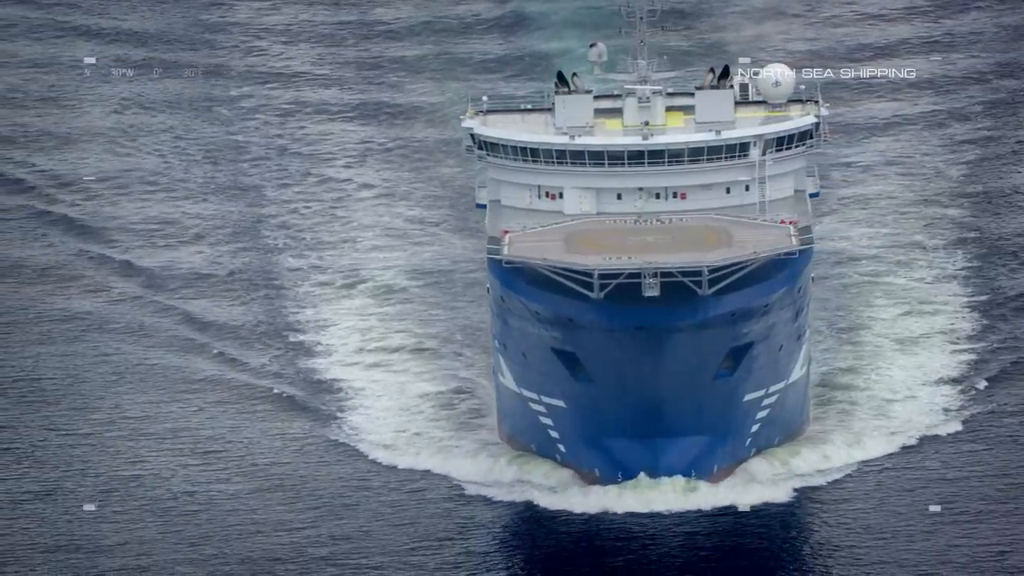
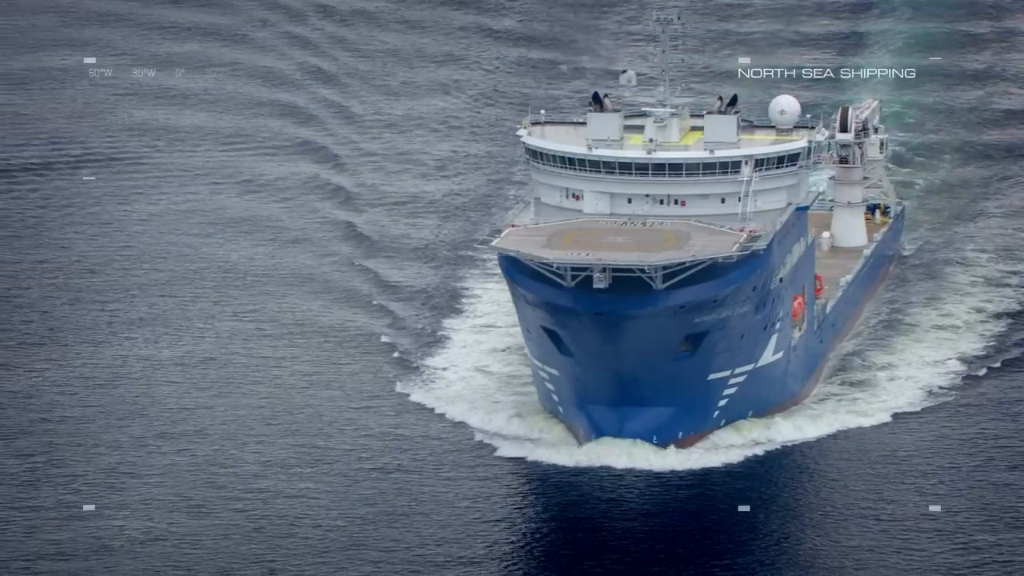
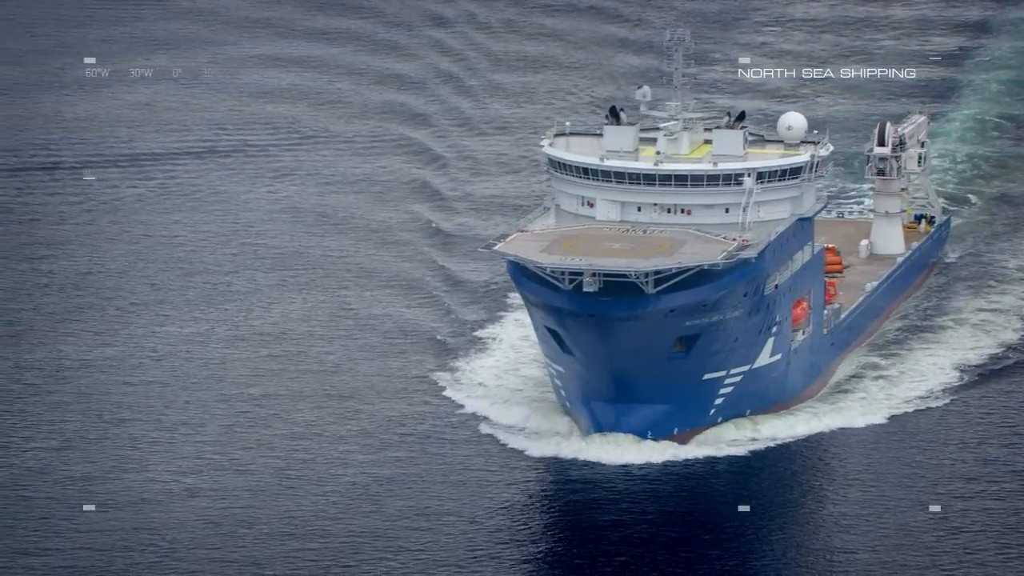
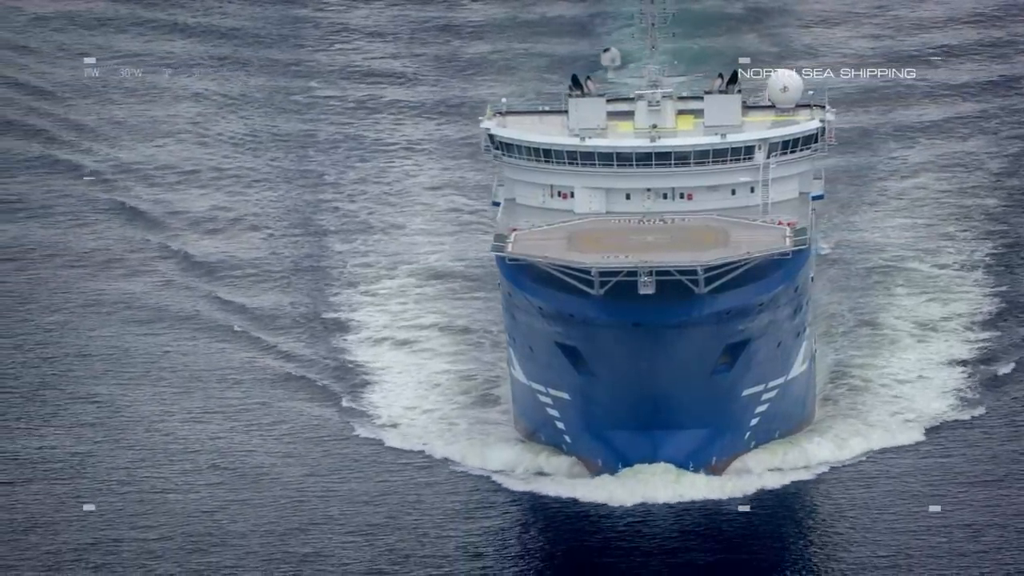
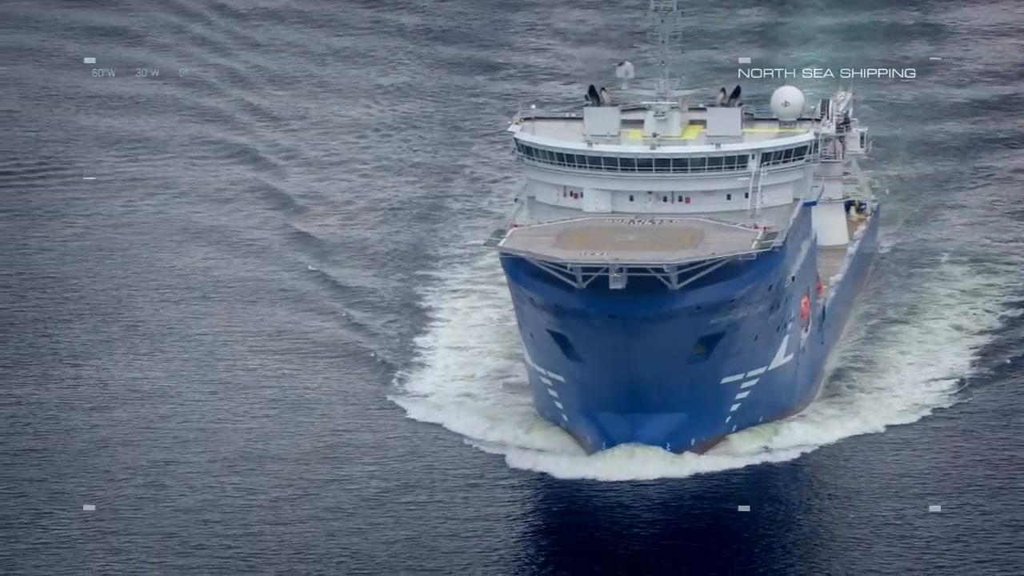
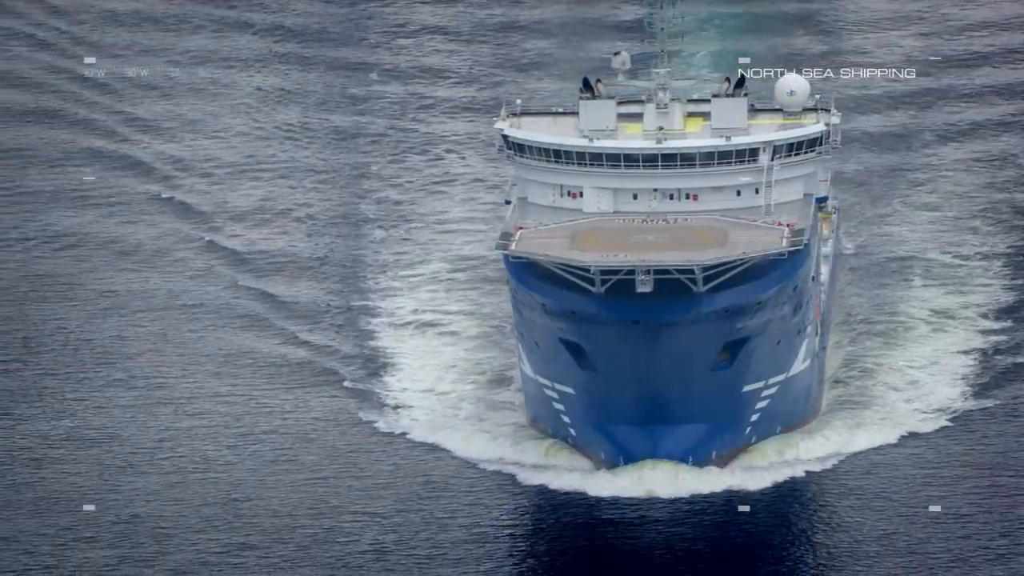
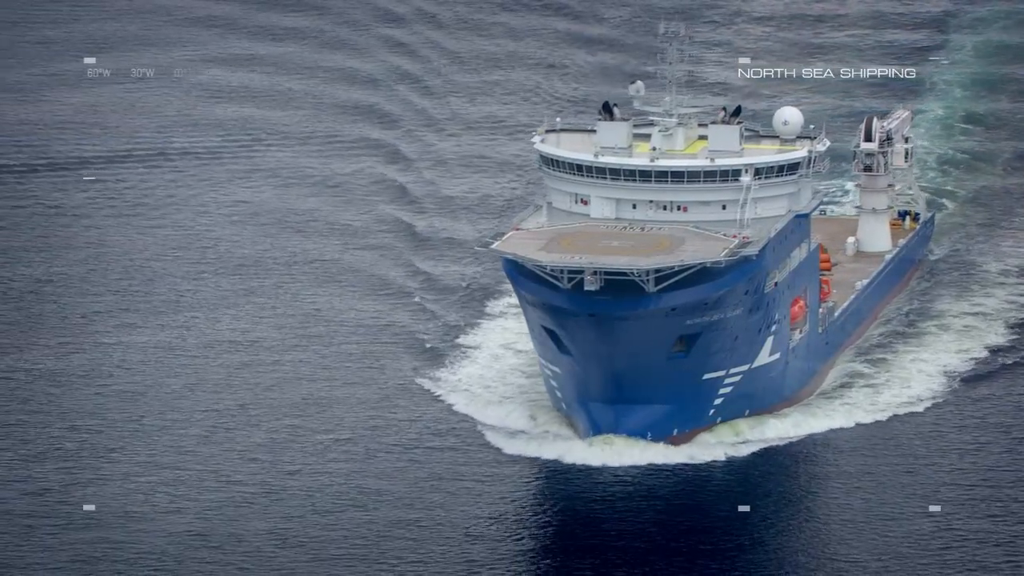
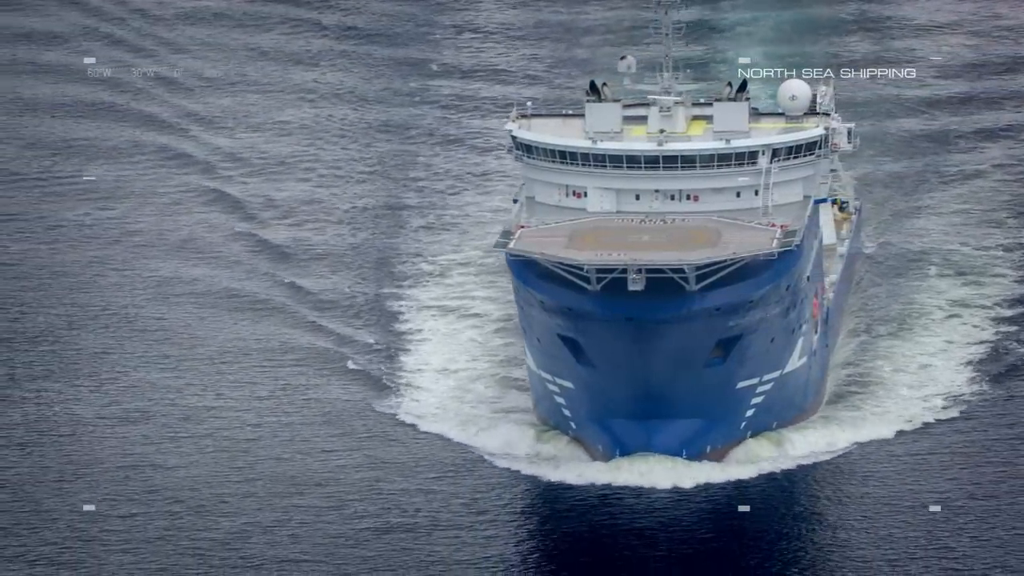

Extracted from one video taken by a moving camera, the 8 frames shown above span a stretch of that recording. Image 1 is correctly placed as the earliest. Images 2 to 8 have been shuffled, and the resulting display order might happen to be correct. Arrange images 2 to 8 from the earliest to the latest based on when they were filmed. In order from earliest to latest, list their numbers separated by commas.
4, 6, 8, 5, 2, 7, 3
